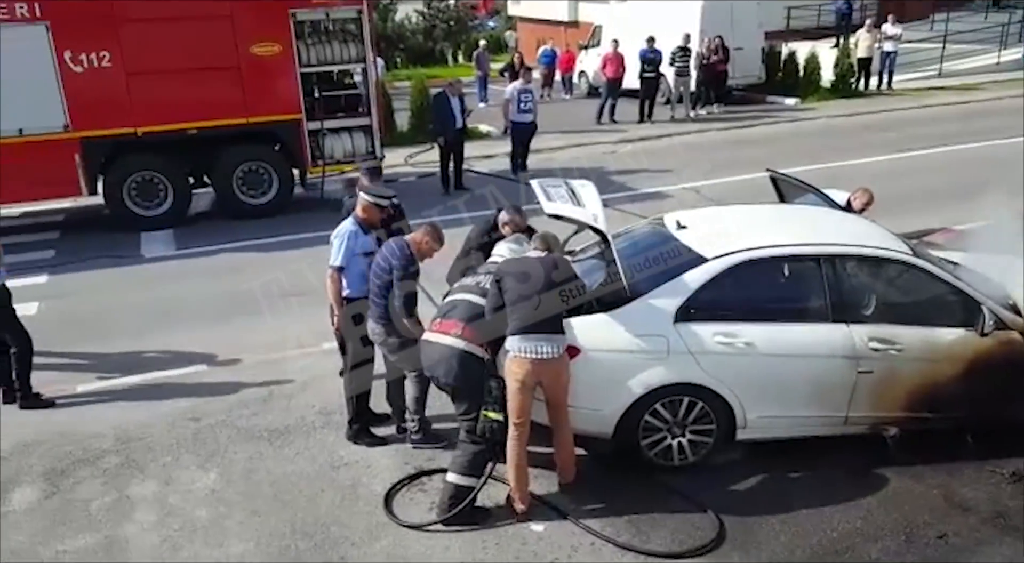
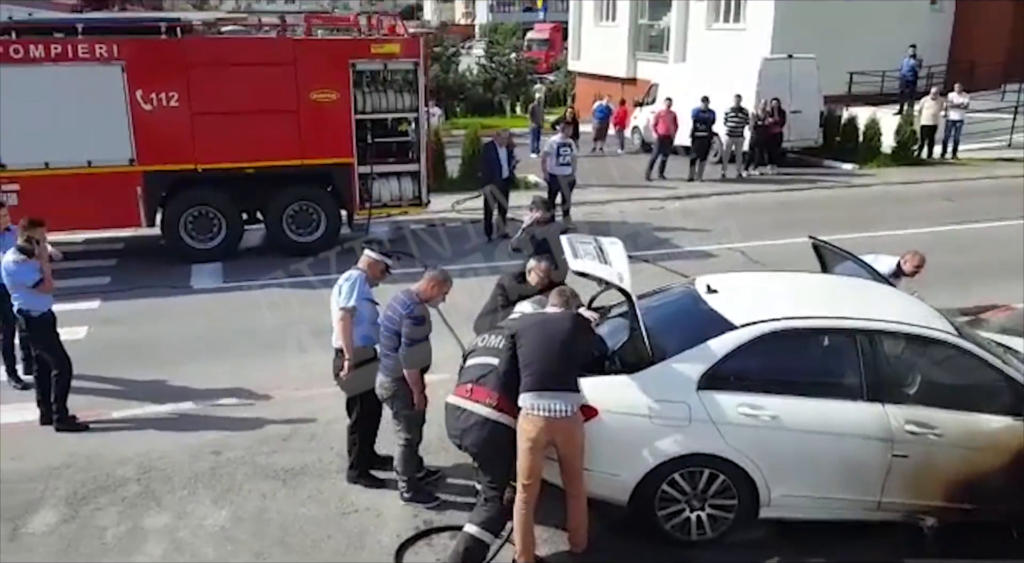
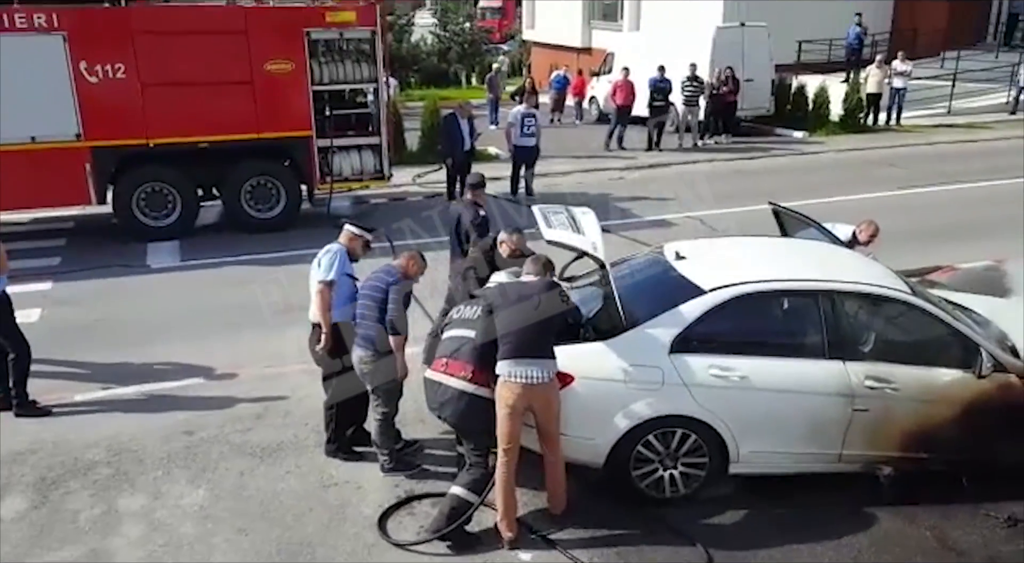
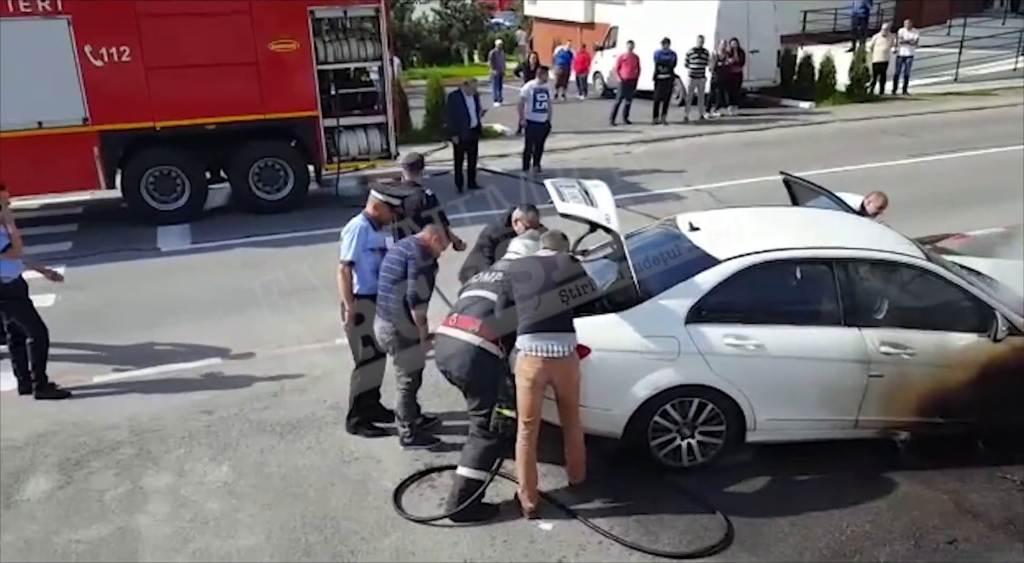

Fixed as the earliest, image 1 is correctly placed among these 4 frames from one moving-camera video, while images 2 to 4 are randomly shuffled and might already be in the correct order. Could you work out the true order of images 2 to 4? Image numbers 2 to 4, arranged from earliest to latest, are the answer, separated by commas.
4, 3, 2
